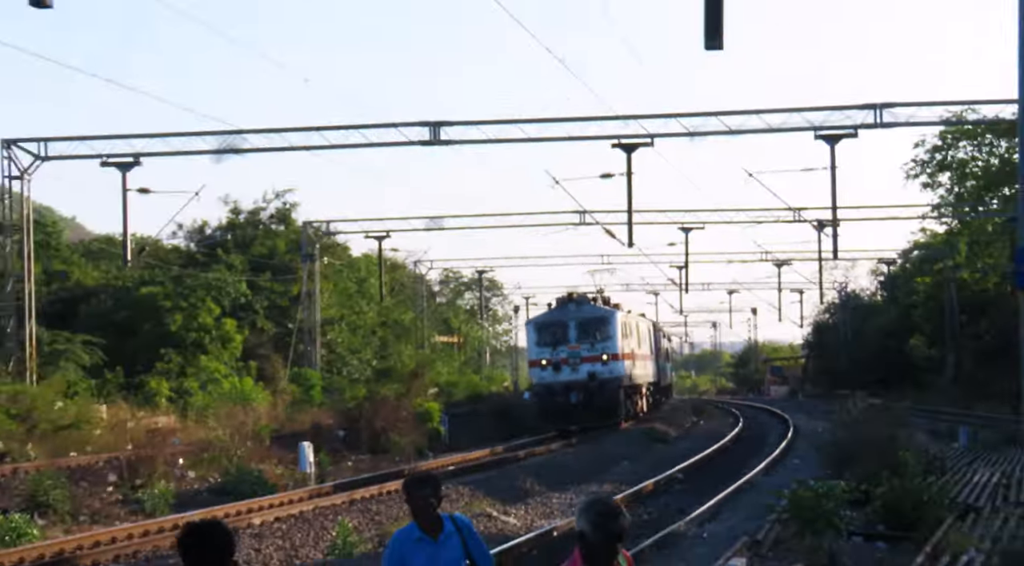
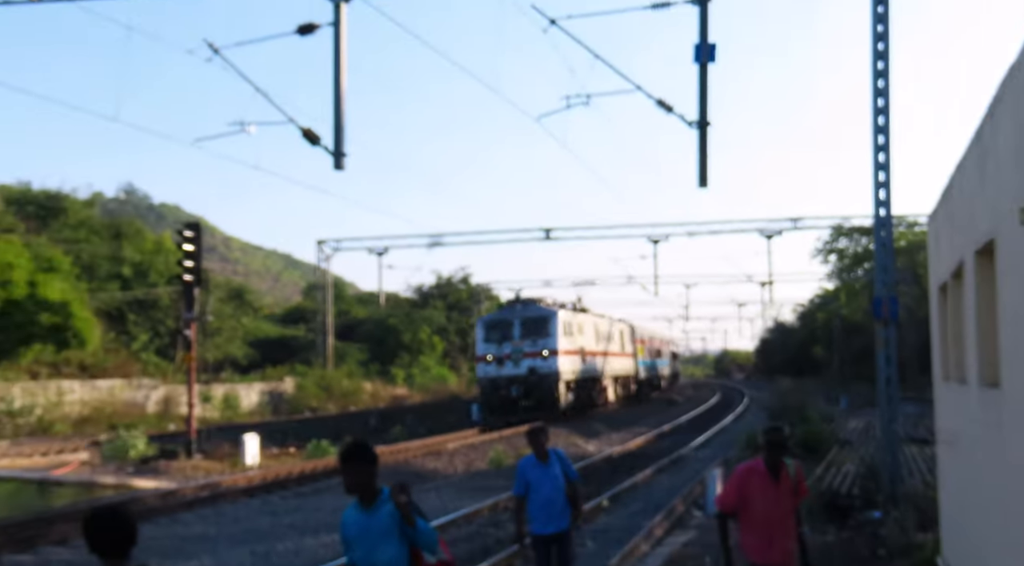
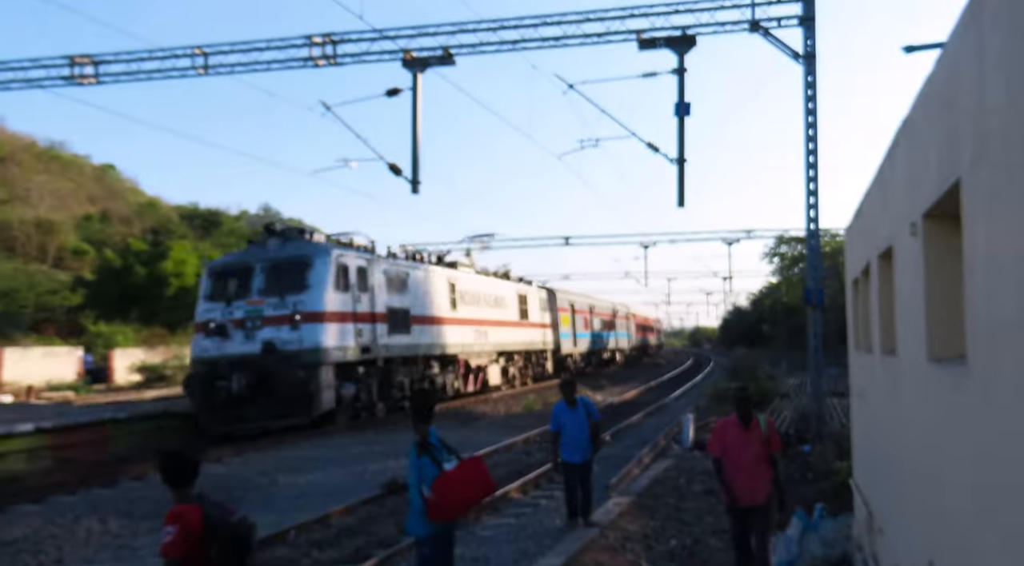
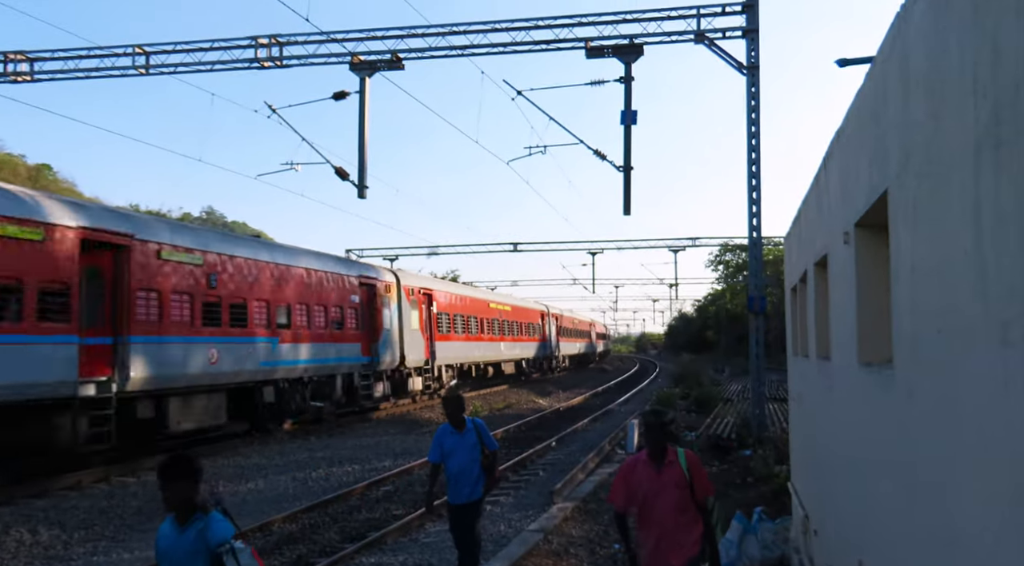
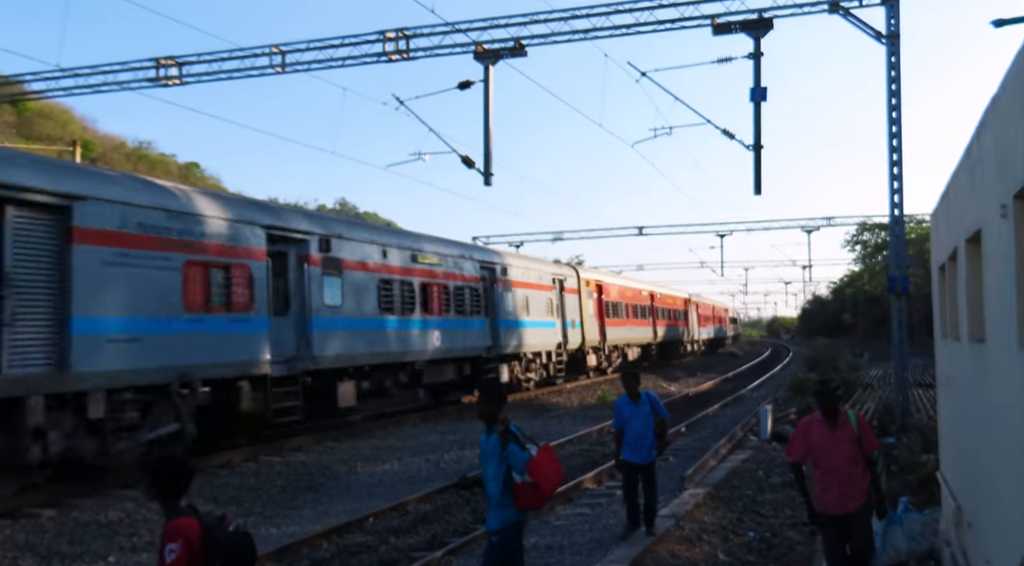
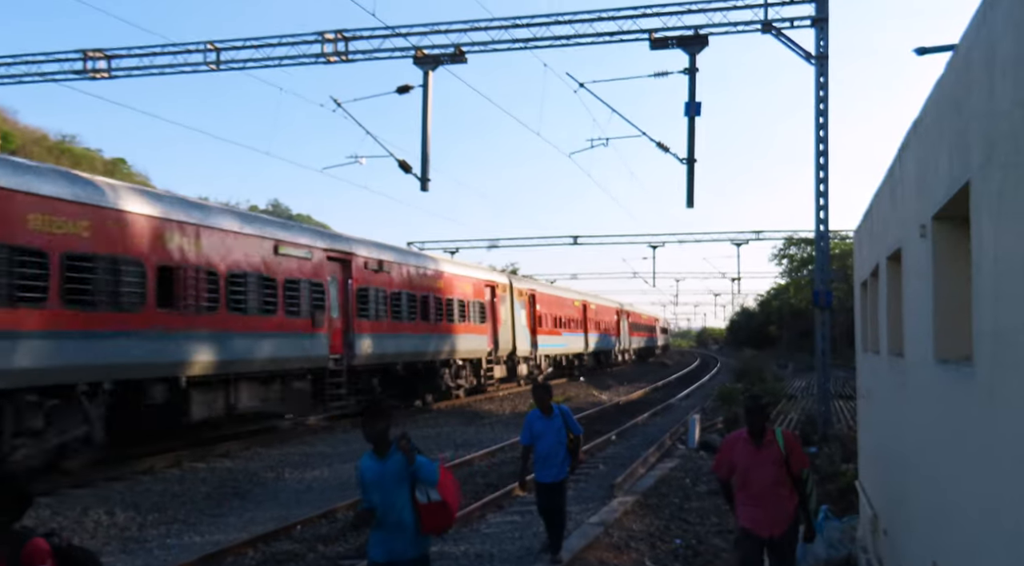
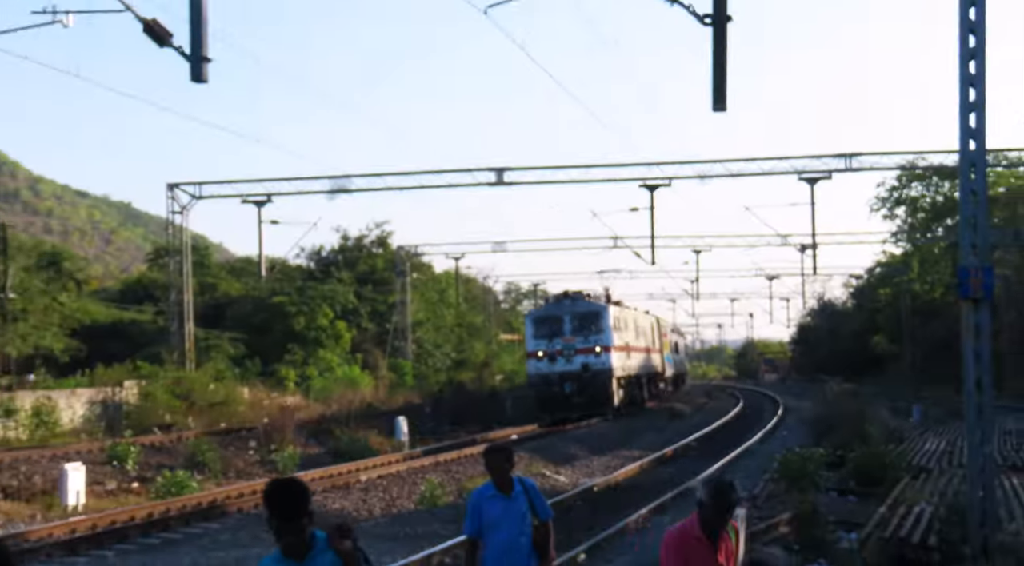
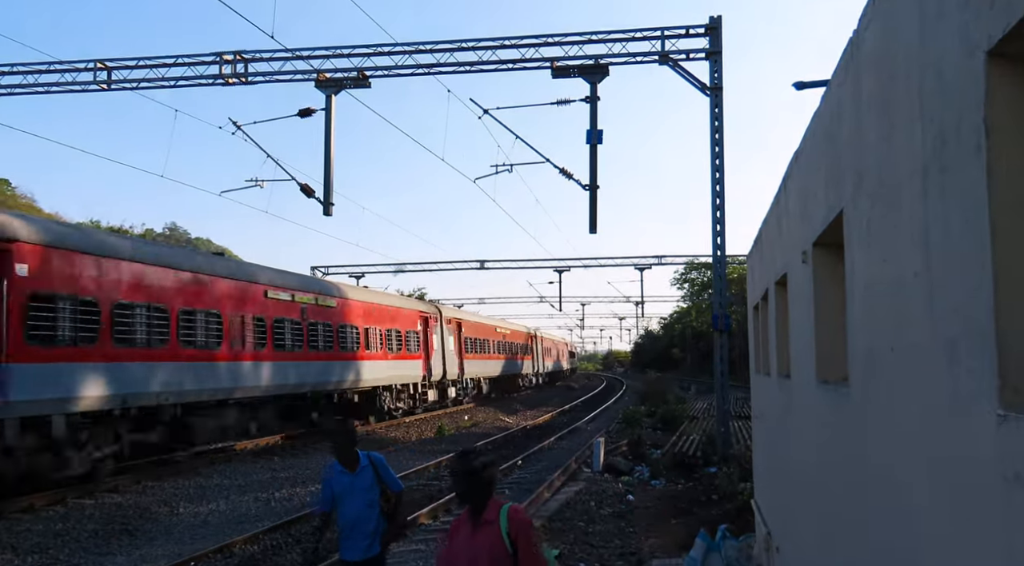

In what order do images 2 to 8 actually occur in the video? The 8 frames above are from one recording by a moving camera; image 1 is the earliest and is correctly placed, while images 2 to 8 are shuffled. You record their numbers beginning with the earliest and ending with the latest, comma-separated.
7, 2, 3, 5, 6, 4, 8
